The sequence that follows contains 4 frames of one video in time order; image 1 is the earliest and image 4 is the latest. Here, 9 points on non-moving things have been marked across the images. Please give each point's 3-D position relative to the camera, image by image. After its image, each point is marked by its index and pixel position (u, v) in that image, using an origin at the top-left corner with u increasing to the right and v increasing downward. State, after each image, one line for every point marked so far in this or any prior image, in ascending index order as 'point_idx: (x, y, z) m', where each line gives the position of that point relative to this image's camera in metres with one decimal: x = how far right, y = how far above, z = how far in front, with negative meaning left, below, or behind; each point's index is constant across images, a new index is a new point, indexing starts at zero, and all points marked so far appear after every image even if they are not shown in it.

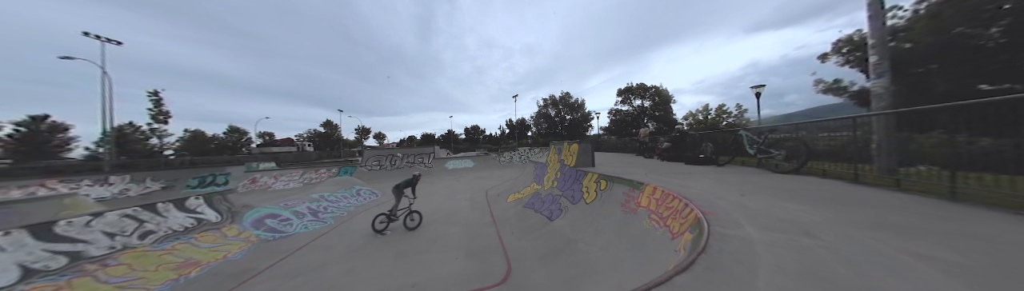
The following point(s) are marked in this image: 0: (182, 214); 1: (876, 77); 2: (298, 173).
0: (-11.0, -2.3, +5.4) m
1: (+9.5, +1.8, +4.4) m
2: (-23.8, -3.1, +18.7) m
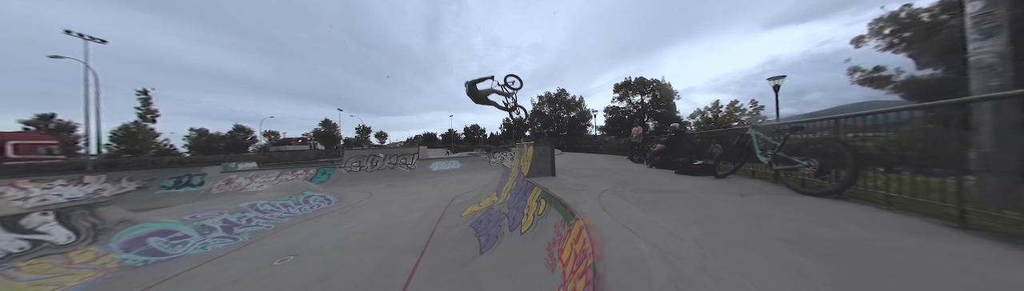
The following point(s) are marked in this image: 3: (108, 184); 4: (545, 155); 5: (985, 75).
0: (-13.3, -2.4, +4.4) m
1: (+7.3, +1.6, +2.6) m
2: (-25.6, -3.1, +18.0) m
3: (-33.0, -3.2, +13.6) m
4: (+1.0, -0.3, +5.7) m
5: (+7.4, +1.1, +2.6) m
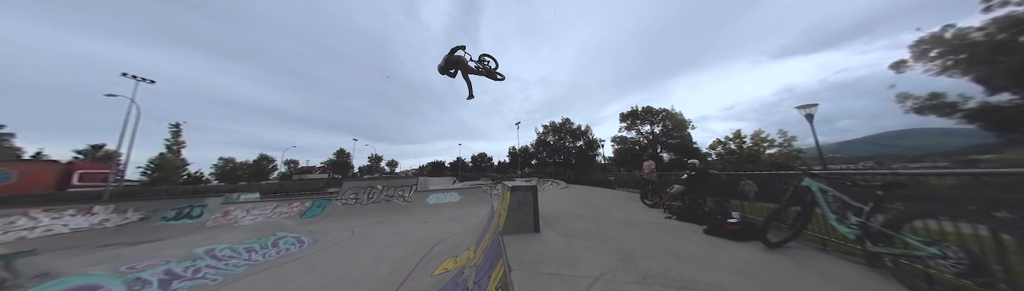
0: (-14.0, -3.5, +3.7) m
1: (+6.4, +0.9, +1.5) m
2: (-25.6, -6.4, +17.7) m
3: (-33.2, -5.7, +13.7) m
4: (+0.3, -1.6, +4.6) m
5: (+6.5, +0.3, +1.4) m
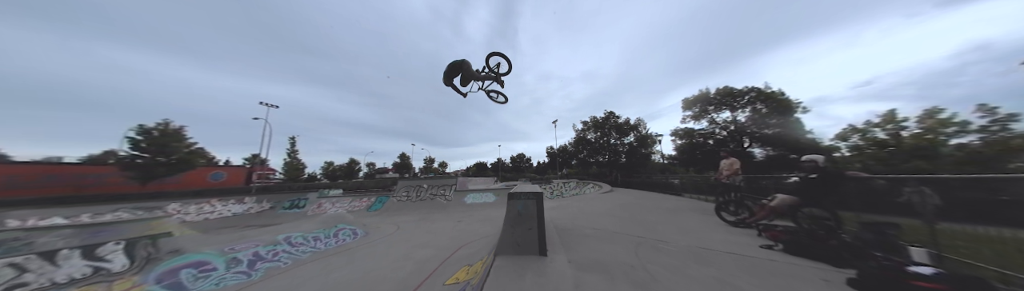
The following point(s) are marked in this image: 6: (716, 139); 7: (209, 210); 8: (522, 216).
0: (-13.1, -3.6, +5.2) m
1: (+6.2, +1.5, -1.4) m
2: (-21.1, -7.0, +21.3) m
3: (-29.4, -6.7, +19.2) m
4: (+1.0, -1.1, +2.9) m
5: (+6.3, +1.0, -1.5) m
6: (+24.3, +1.4, +18.9) m
7: (-32.0, -6.8, +17.8) m
8: (+0.8, -1.2, +3.0) m
